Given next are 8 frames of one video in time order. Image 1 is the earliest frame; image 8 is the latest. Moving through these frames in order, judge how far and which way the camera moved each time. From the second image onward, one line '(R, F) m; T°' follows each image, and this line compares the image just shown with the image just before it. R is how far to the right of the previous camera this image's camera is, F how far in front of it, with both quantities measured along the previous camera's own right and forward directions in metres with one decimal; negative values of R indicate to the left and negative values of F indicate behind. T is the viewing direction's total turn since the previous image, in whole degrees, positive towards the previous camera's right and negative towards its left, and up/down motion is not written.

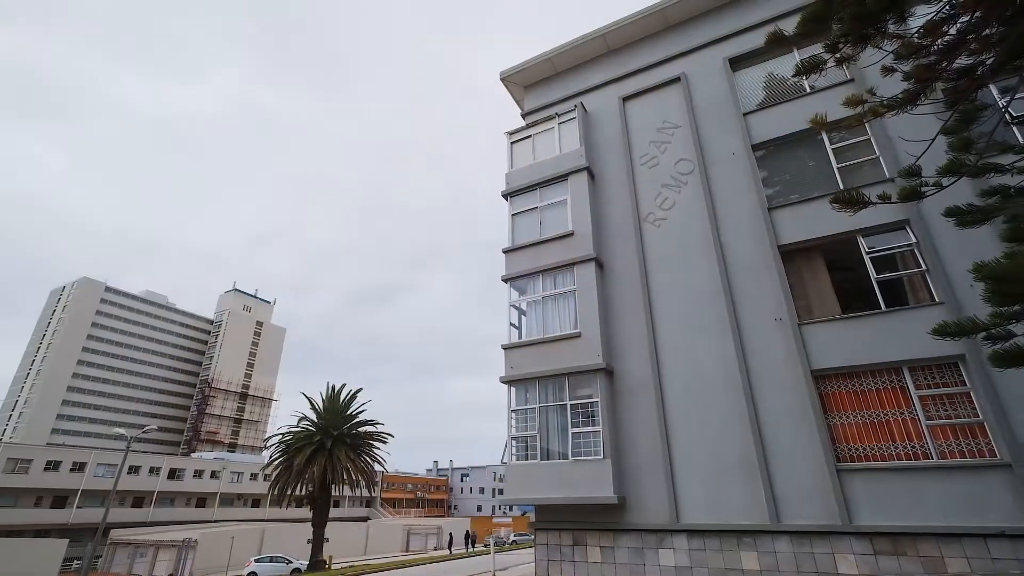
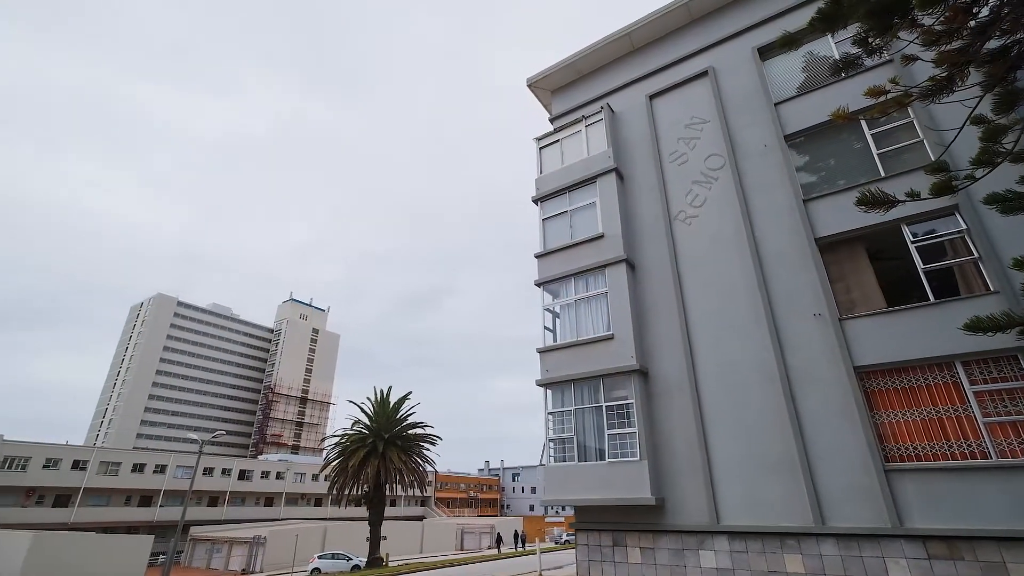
(+0.4, -0.2) m; -5°
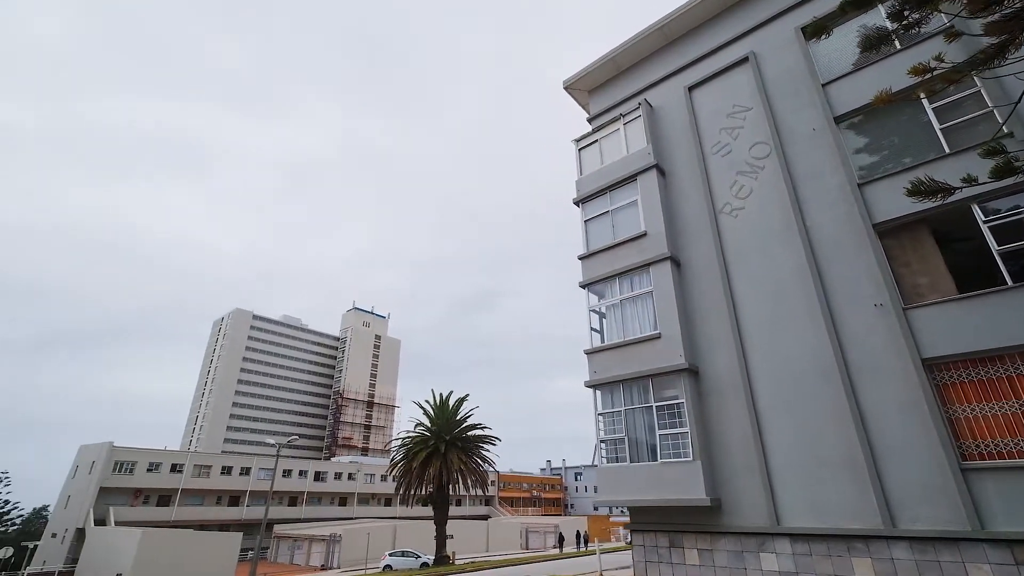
(+0.3, -0.2) m; -6°
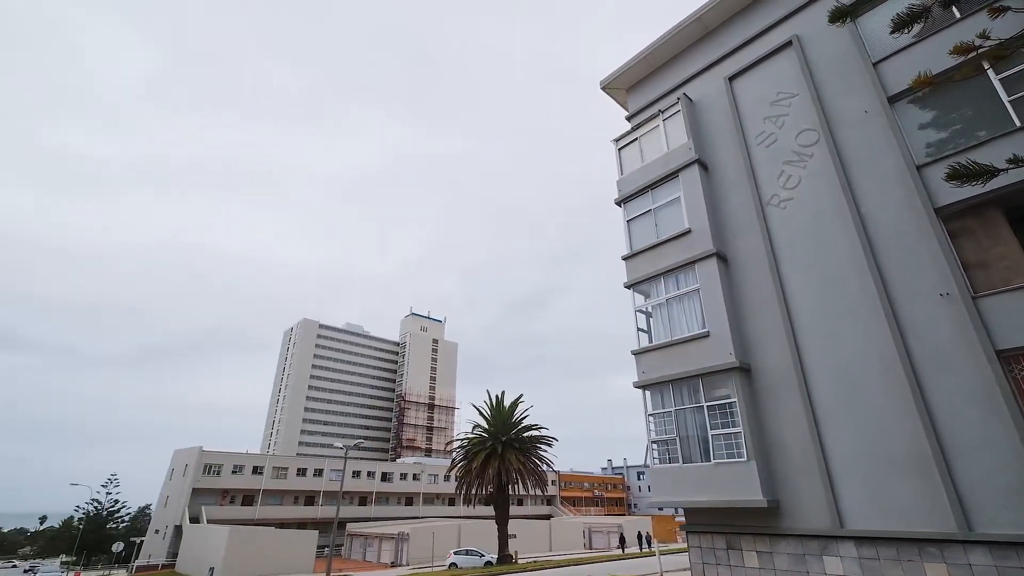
(+0.3, -0.3) m; -6°
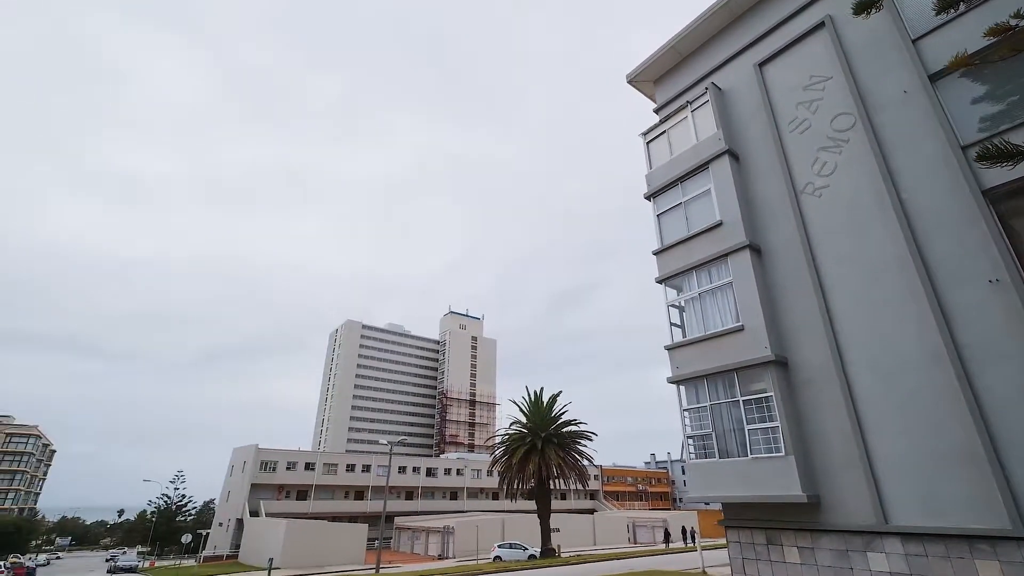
(+0.2, -0.2) m; -4°
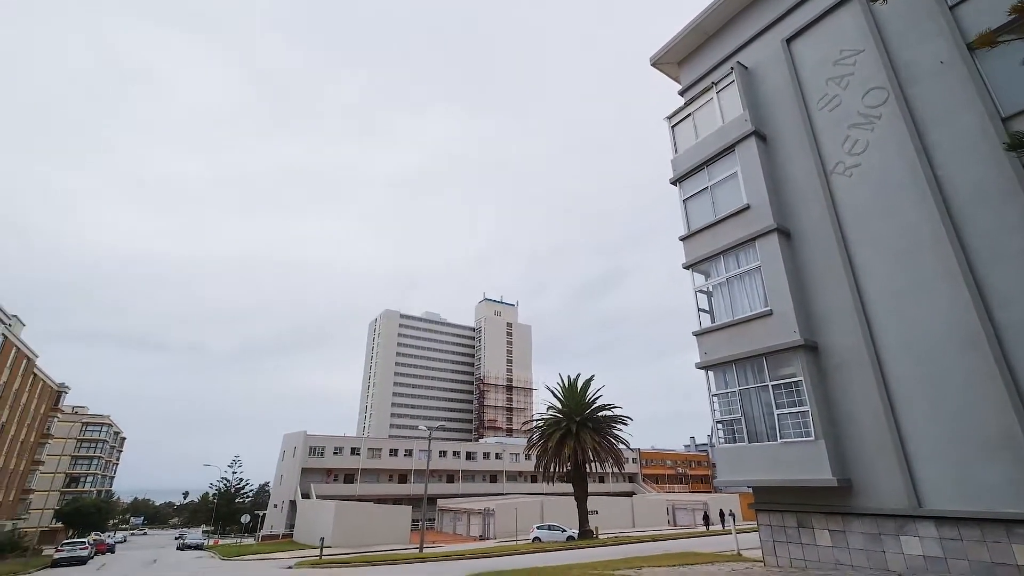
(+0.2, -0.3) m; -4°
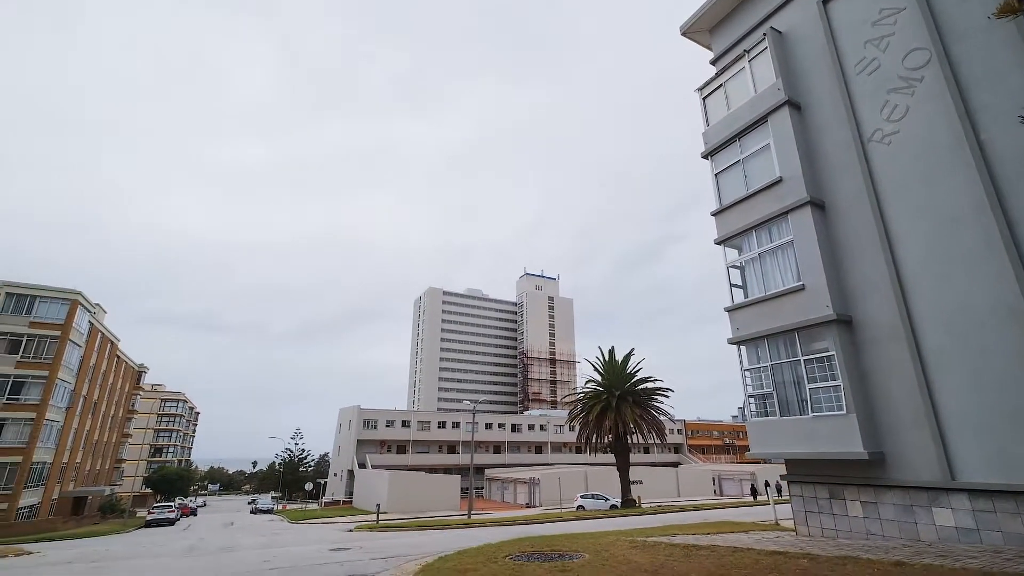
(+0.3, -0.4) m; -5°
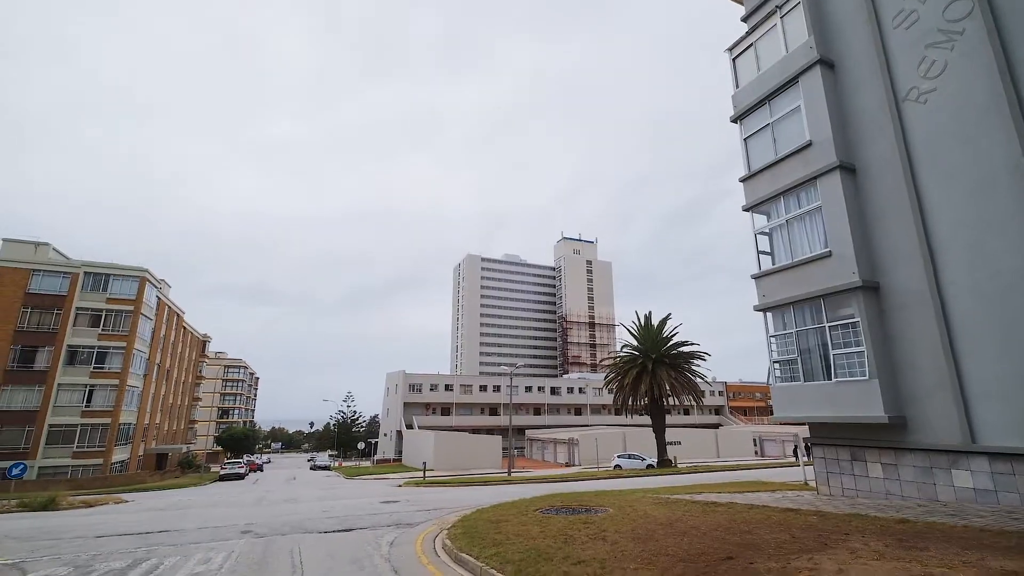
(+0.3, -0.5) m; -5°
